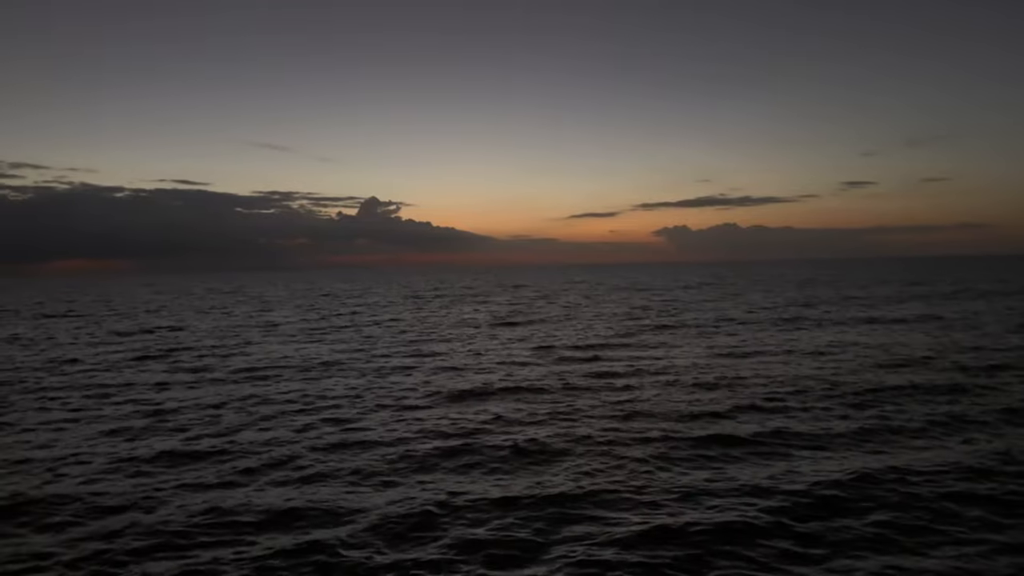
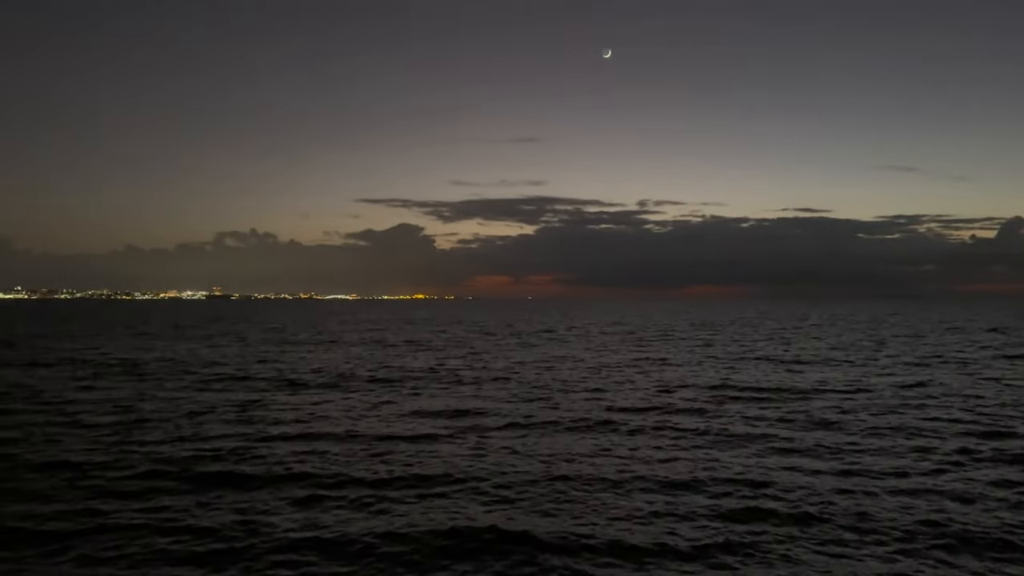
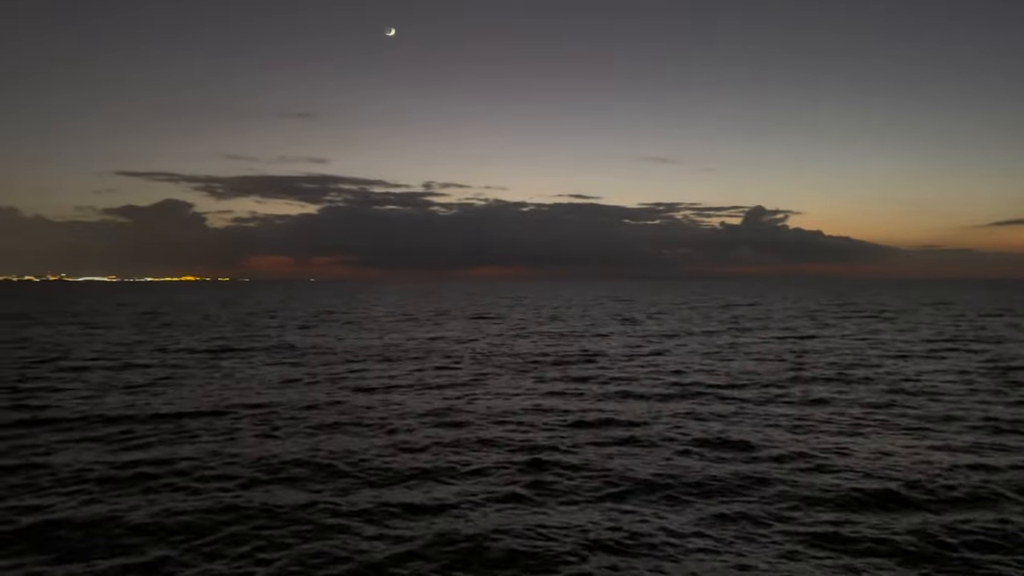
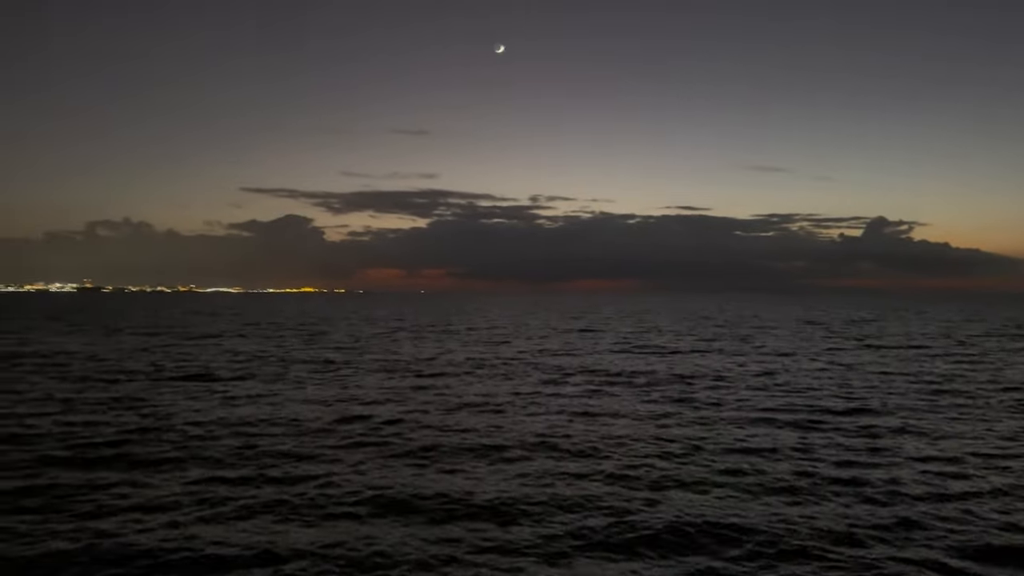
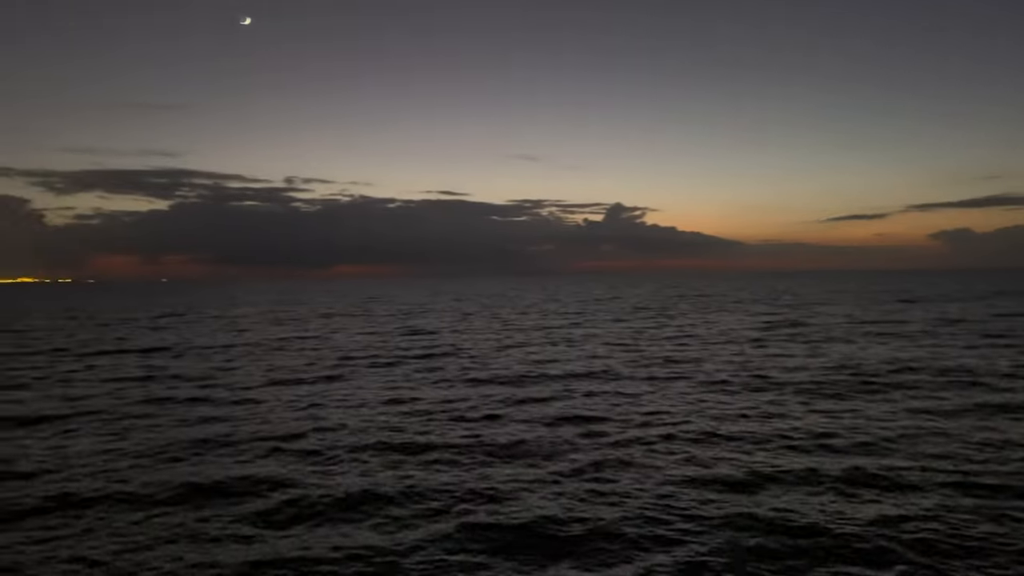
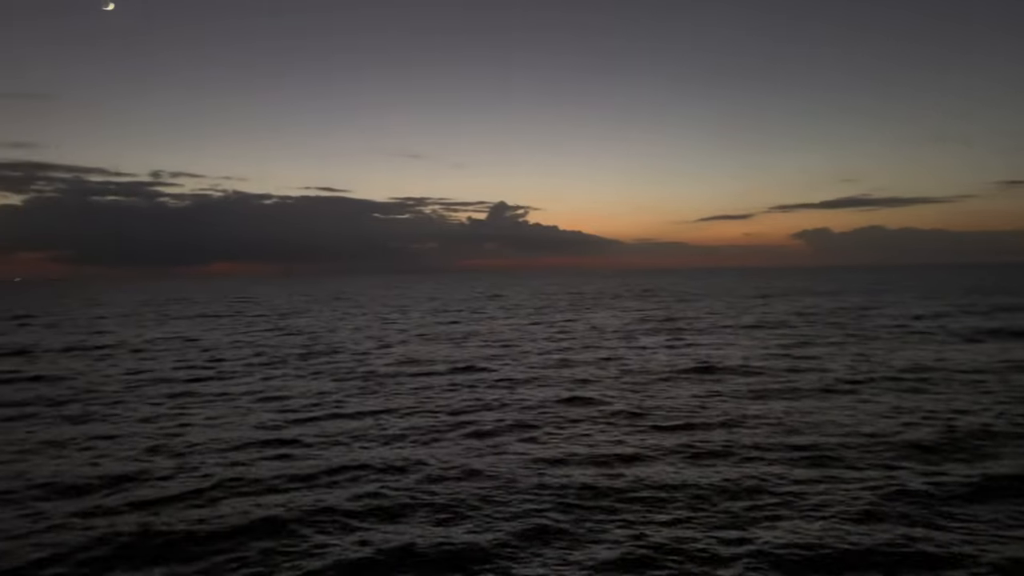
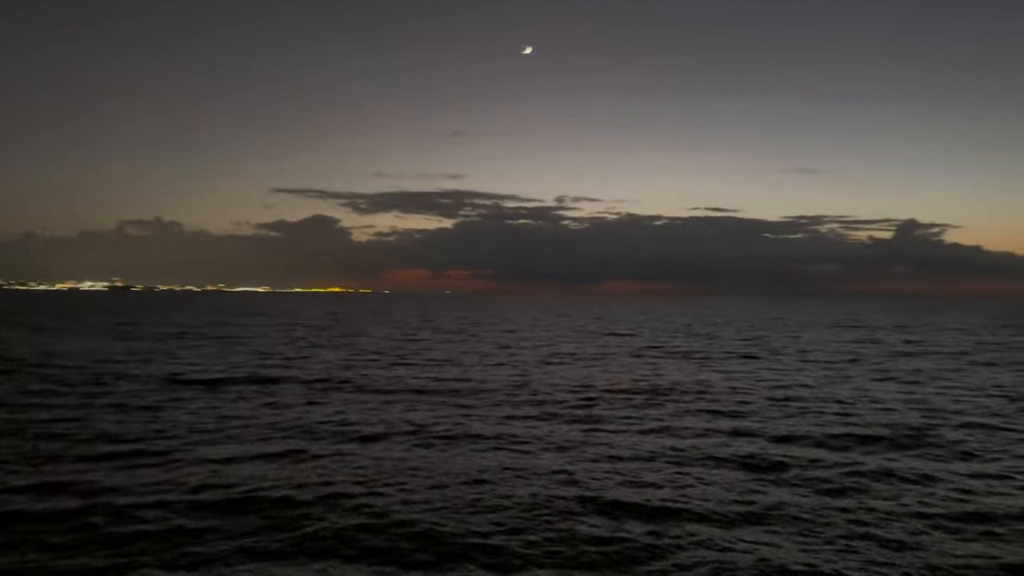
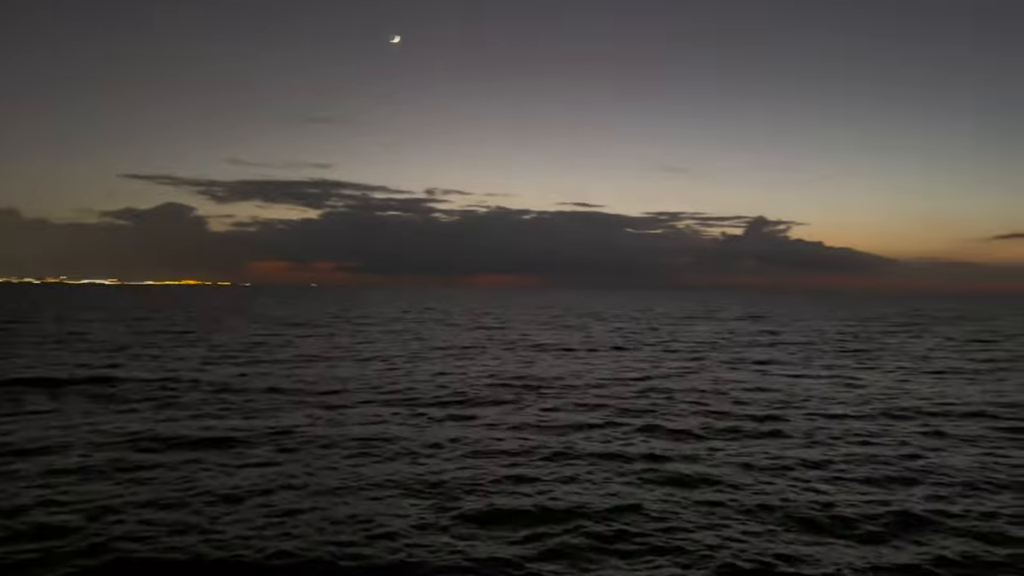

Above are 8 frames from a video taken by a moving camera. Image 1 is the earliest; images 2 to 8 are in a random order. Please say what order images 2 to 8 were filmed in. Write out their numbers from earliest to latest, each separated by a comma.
6, 5, 3, 4, 2, 7, 8
